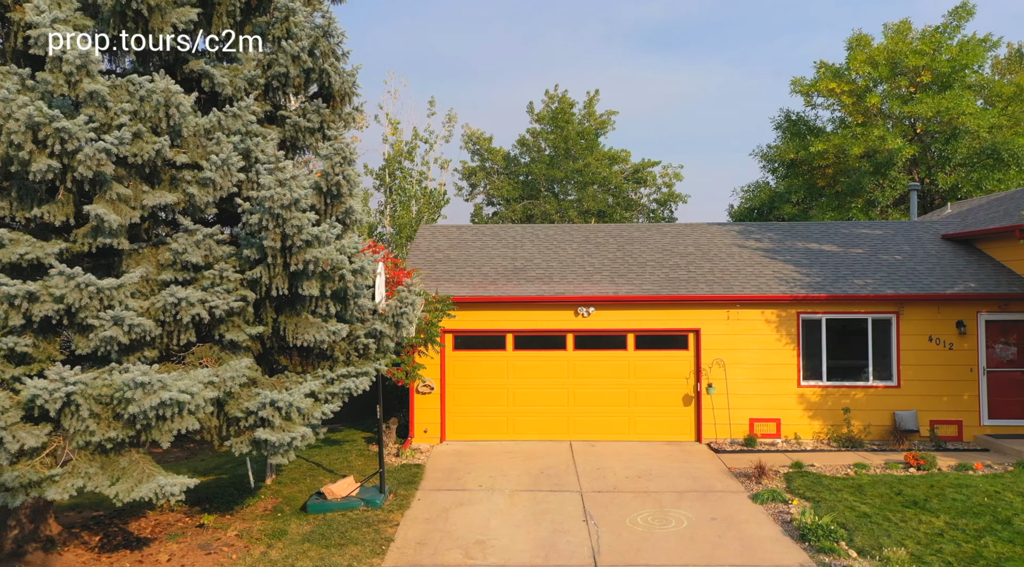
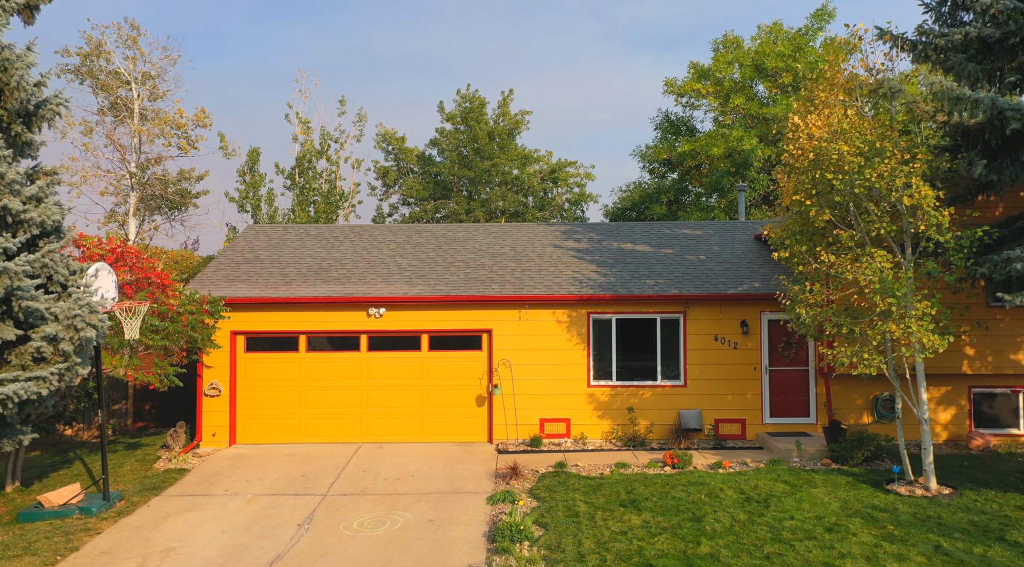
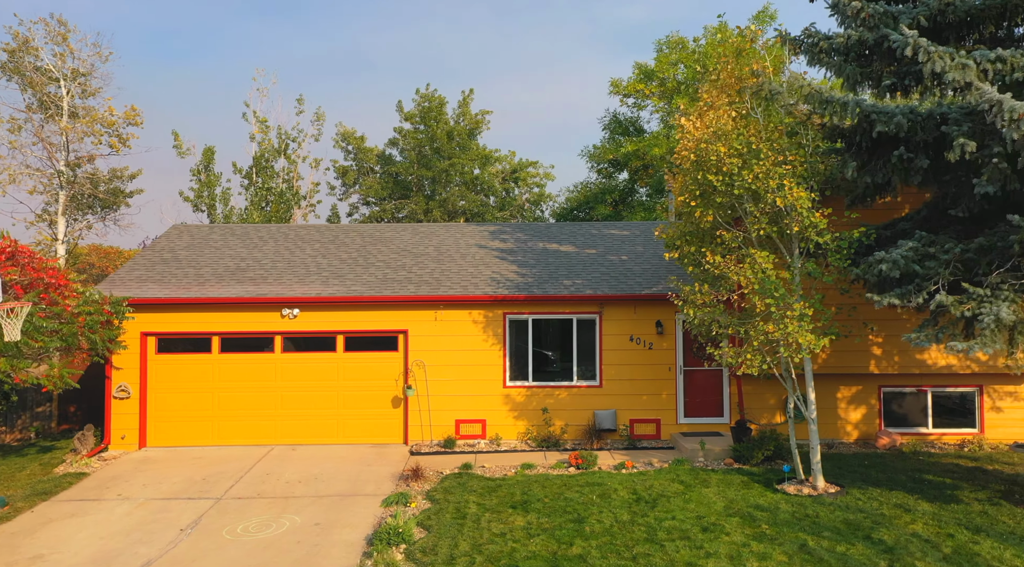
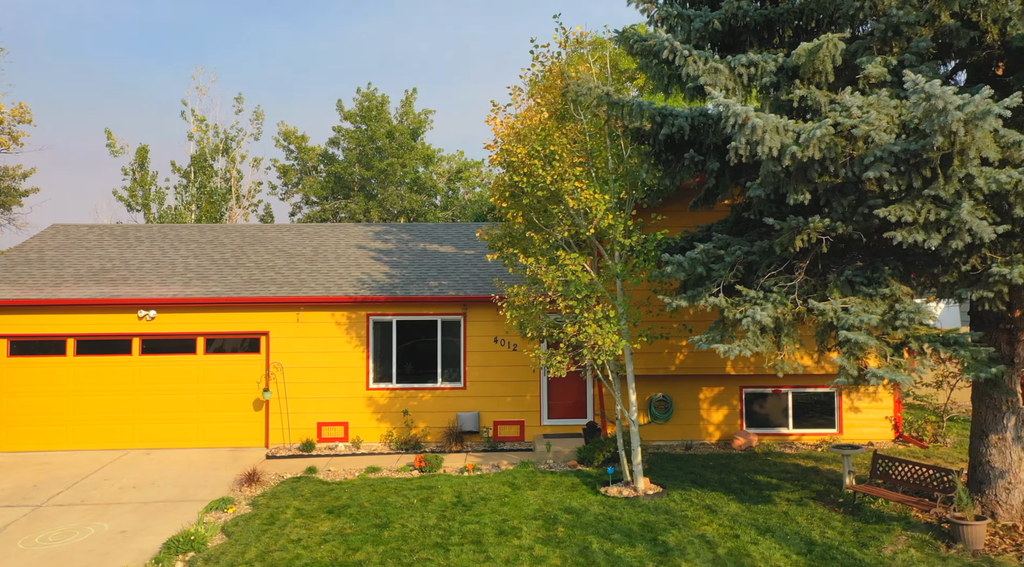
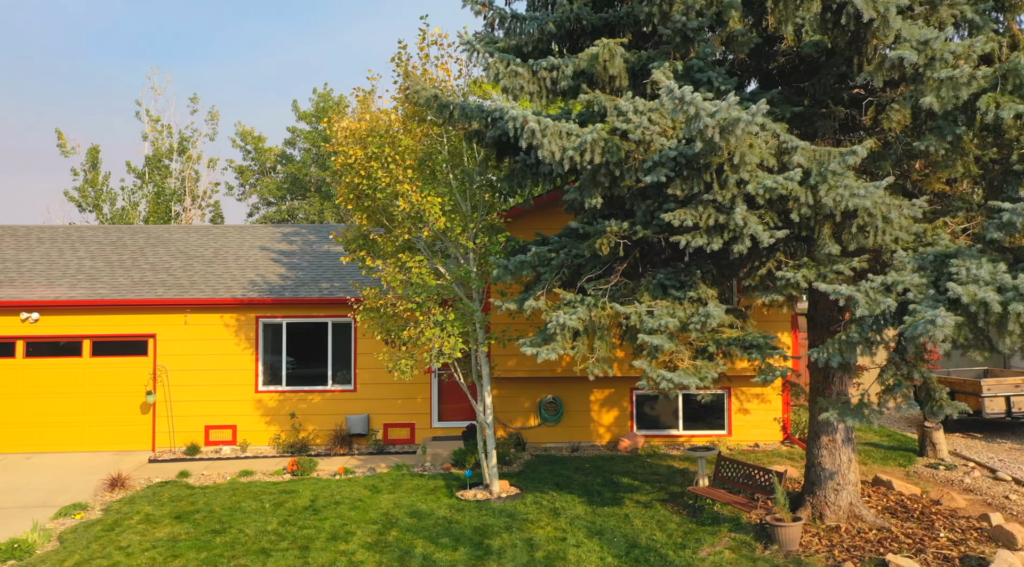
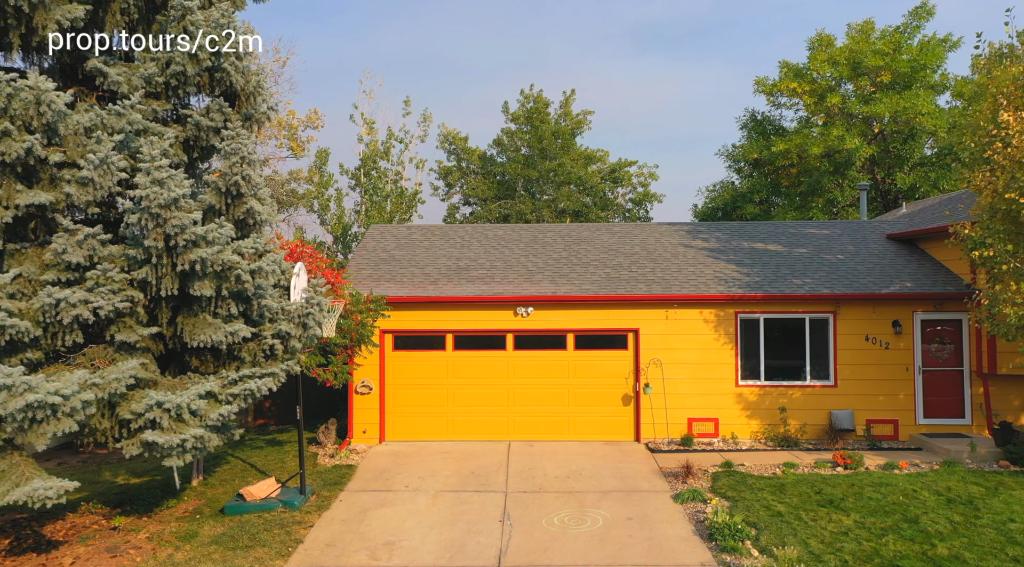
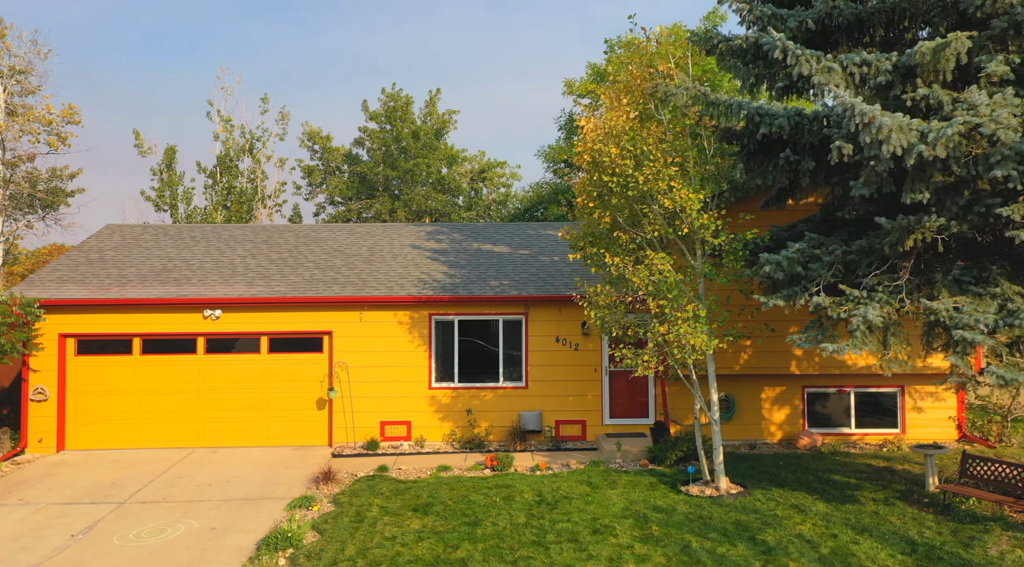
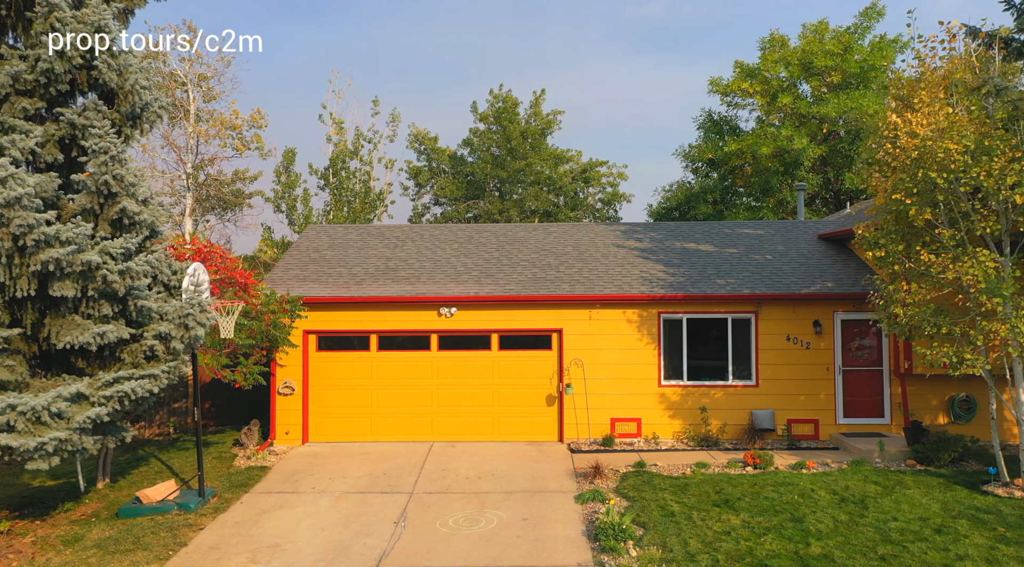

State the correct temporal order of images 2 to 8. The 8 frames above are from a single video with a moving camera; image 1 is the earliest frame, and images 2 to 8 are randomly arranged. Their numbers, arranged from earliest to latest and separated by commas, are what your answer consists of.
6, 8, 2, 3, 7, 4, 5
